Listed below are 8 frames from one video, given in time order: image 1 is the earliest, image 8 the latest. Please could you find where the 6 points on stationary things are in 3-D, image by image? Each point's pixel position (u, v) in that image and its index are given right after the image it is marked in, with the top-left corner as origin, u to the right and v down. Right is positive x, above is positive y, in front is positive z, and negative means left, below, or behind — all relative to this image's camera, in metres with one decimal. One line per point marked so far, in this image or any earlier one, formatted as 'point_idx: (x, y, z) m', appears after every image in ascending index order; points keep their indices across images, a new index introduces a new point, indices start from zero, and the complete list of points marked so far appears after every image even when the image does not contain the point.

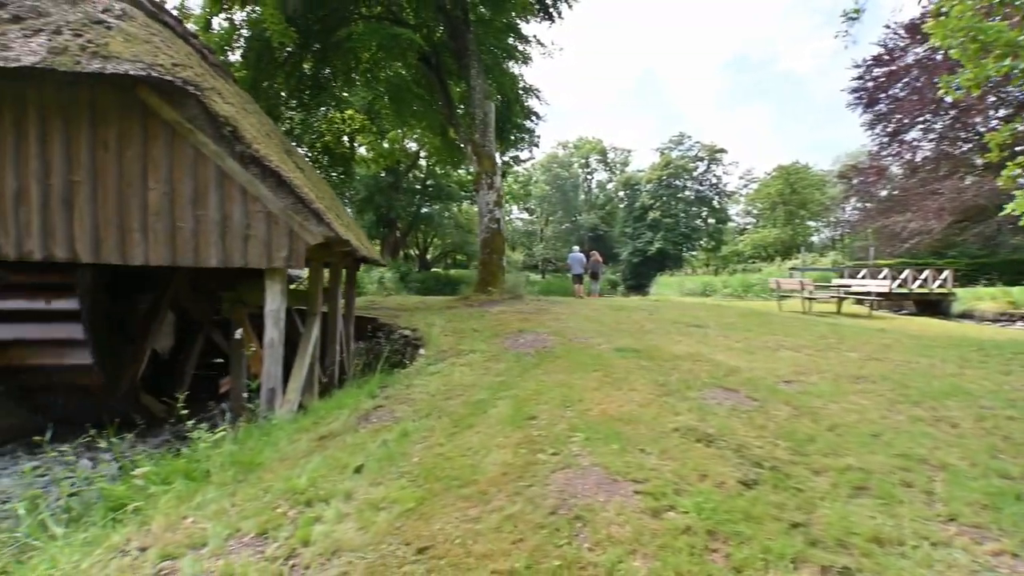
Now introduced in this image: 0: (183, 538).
0: (-1.9, -1.4, +2.7) m
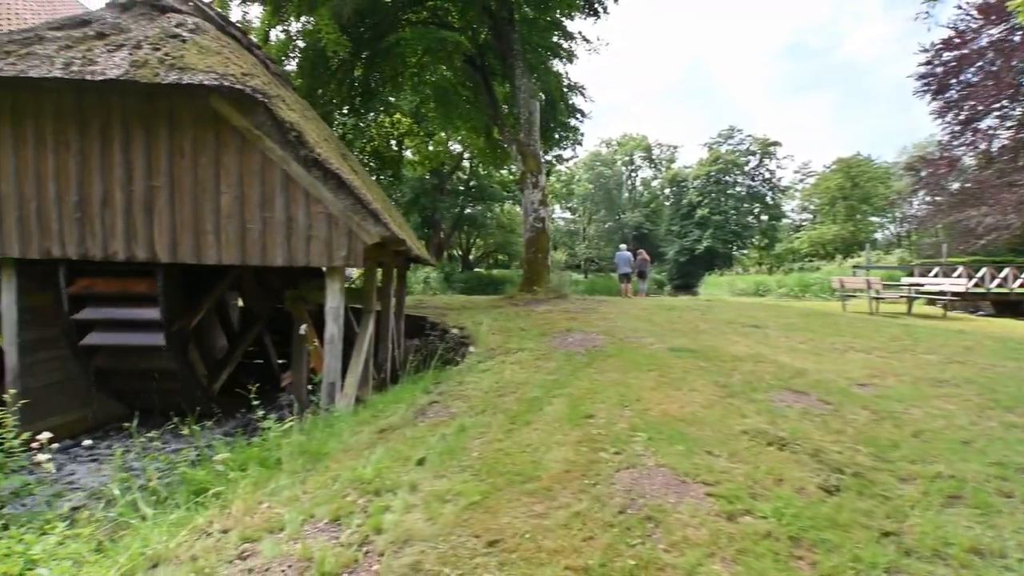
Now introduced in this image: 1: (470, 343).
0: (-1.5, -1.4, +2.8) m
1: (-0.7, -0.9, +8.0) m
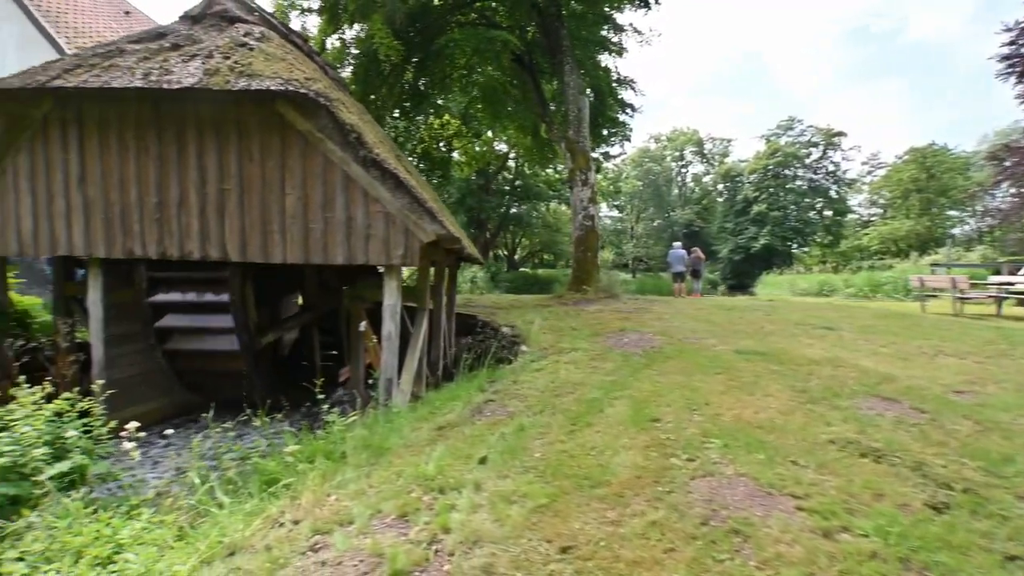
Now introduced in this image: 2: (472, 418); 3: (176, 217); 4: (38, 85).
0: (-1.1, -1.4, +2.8) m
1: (+0.2, -0.9, +7.9) m
2: (-0.4, -1.2, +4.4) m
3: (-4.1, +0.9, +5.9) m
4: (-5.5, +2.3, +5.4) m
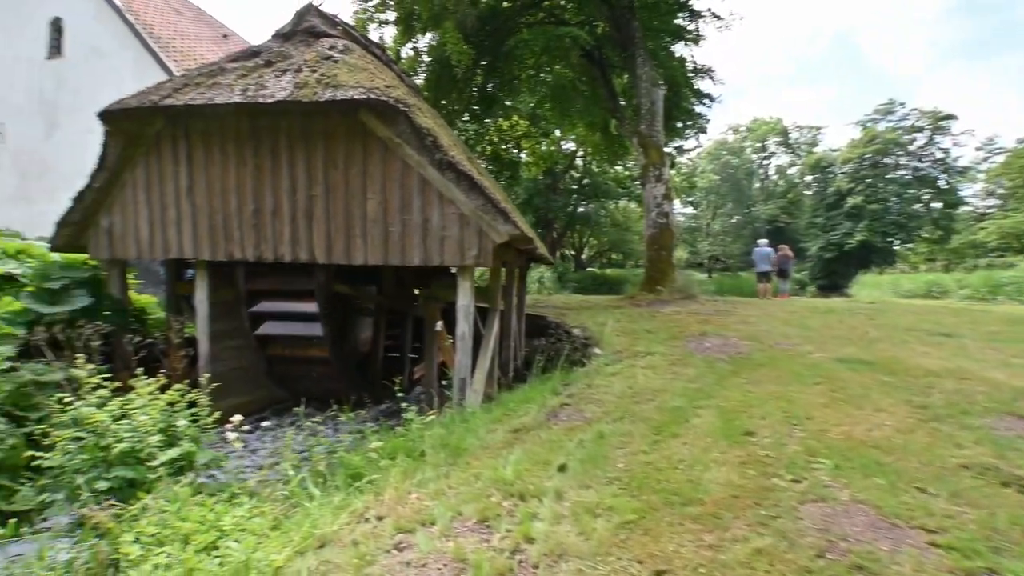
0: (-0.6, -1.4, +2.9) m
1: (+1.4, -0.9, +7.7) m
2: (+0.3, -1.2, +4.3) m
3: (-3.2, +0.9, +6.3) m
4: (-4.6, +2.3, +6.1) m
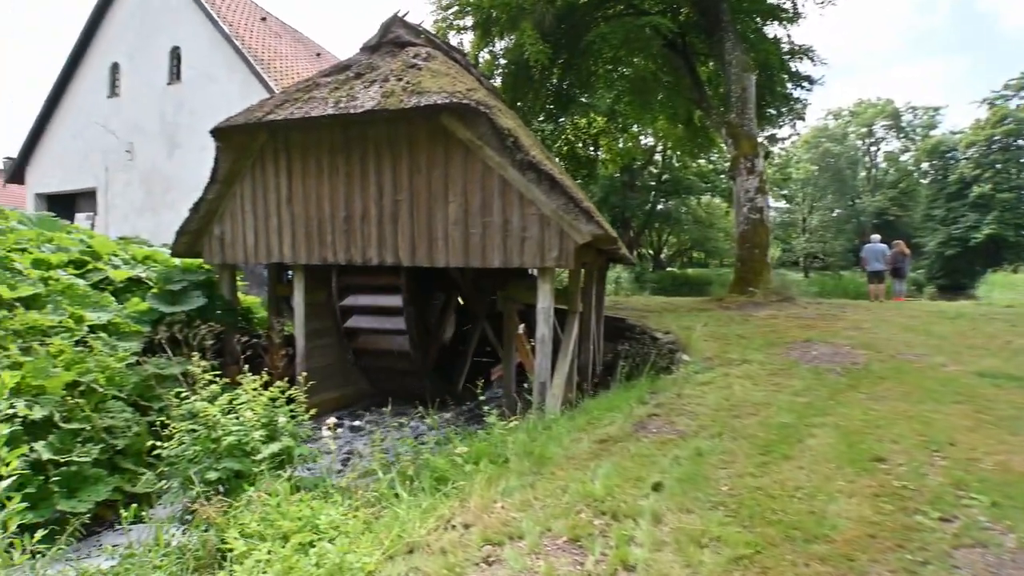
0: (-0.1, -1.4, +2.8) m
1: (+2.6, -0.9, +7.3) m
2: (+1.1, -1.2, +4.0) m
3: (-2.1, +0.8, +6.6) m
4: (-3.5, +2.3, +6.5) m
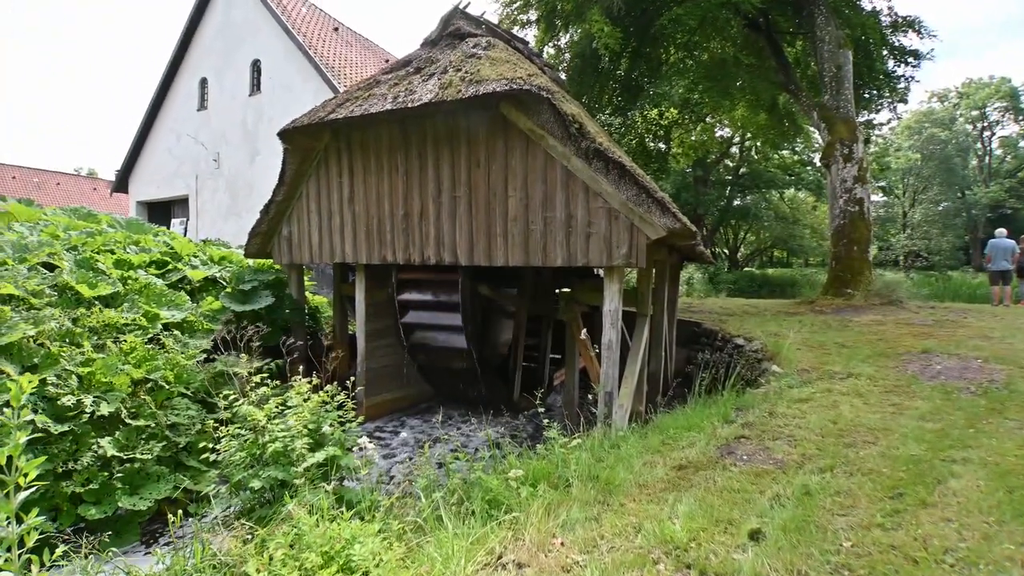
0: (+0.2, -1.4, +2.3) m
1: (+3.5, -1.0, +6.4) m
2: (+1.5, -1.3, +3.4) m
3: (-1.3, +0.8, +6.4) m
4: (-2.6, +2.3, +6.5) m
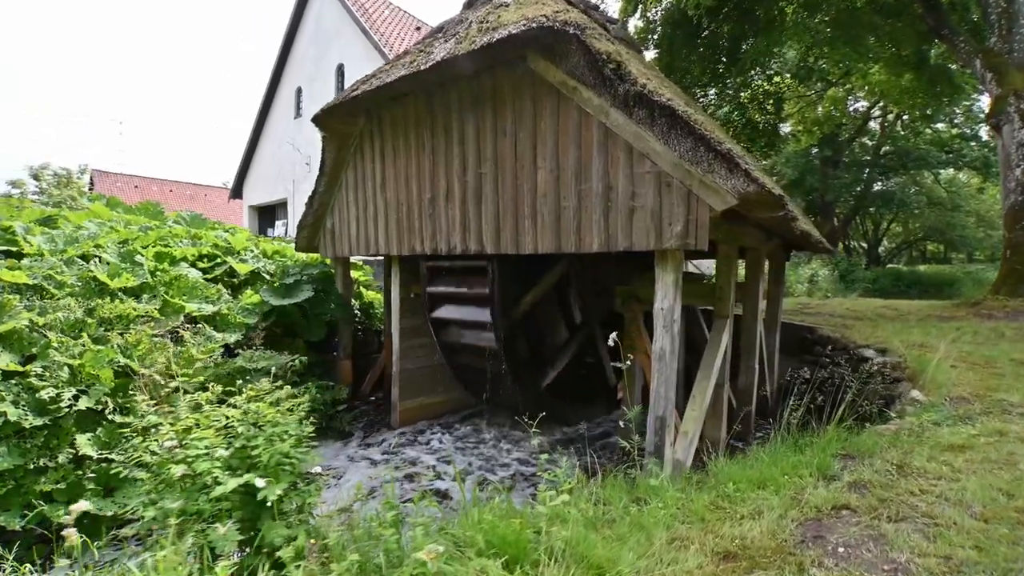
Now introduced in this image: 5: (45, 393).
0: (-0.2, -1.3, +1.3) m
1: (+3.9, -0.9, +4.6) m
2: (+1.3, -1.2, +2.1) m
3: (-0.8, +0.9, +5.6) m
4: (-2.1, +2.4, +6.0) m
5: (-3.7, -0.9, +3.8) m
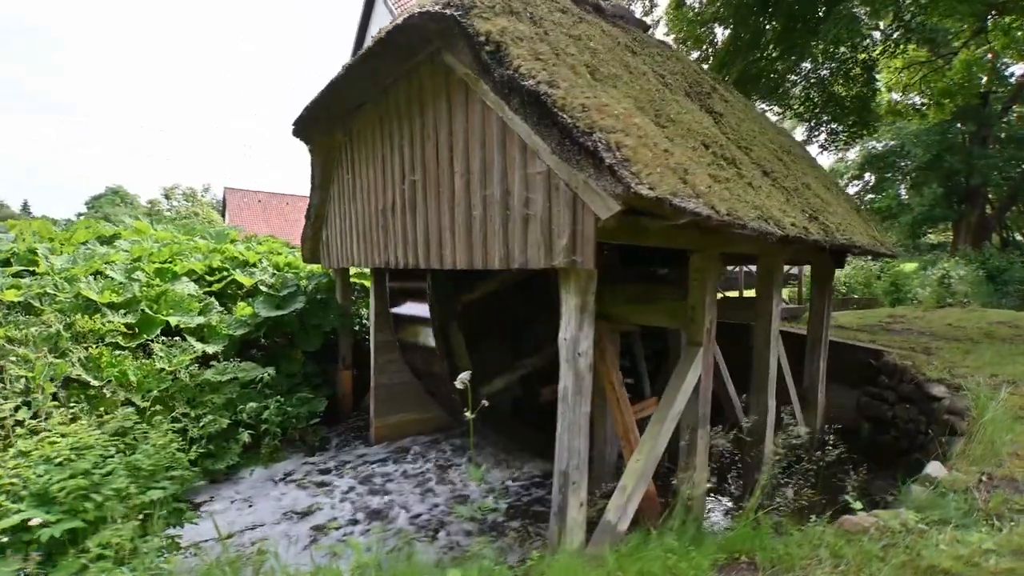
0: (-1.7, -1.5, +1.0) m
1: (+3.0, -1.1, +3.3) m
2: (0.0, -1.4, +1.4) m
3: (-1.3, +0.8, +5.2) m
4: (-2.5, +2.2, +6.0) m
5: (-4.6, -1.0, +4.1) m
